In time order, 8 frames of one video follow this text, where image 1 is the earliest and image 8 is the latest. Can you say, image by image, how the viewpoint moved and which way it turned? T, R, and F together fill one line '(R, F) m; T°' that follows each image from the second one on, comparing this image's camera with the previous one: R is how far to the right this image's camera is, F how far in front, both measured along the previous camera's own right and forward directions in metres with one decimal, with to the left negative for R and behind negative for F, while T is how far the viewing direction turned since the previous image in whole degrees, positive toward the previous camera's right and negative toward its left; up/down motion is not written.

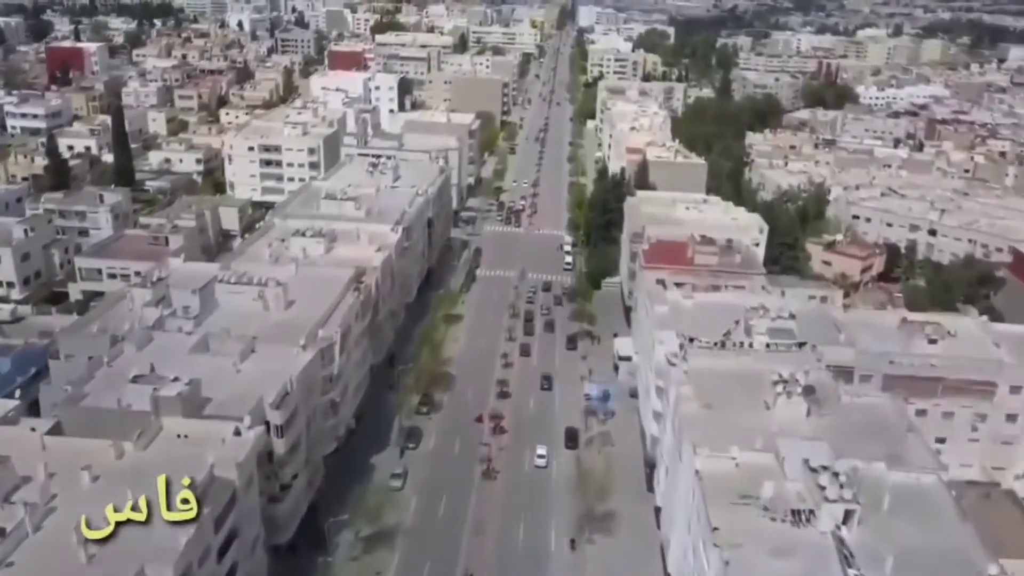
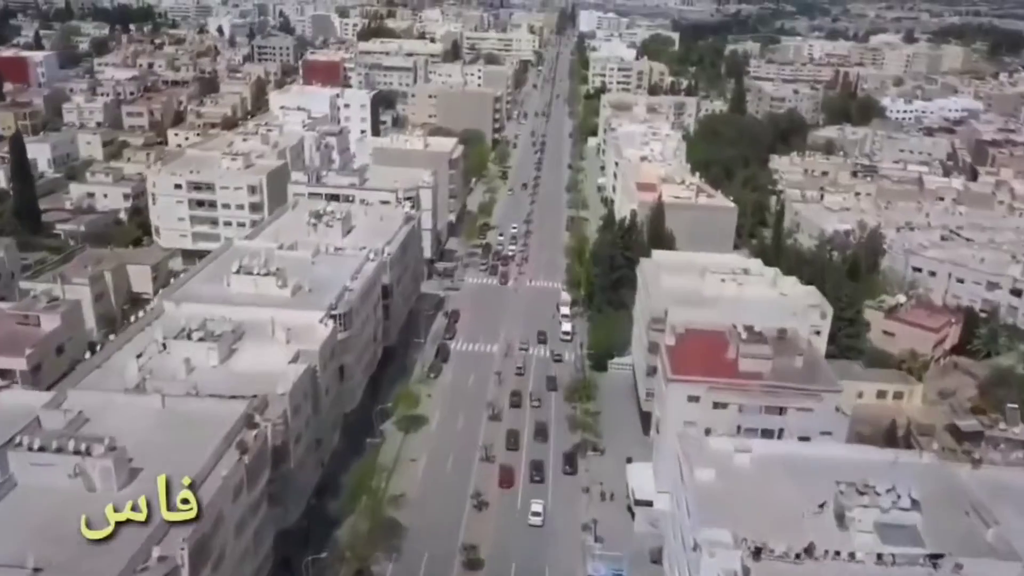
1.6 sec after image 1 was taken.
(+1.1, +13.8) m; 0°
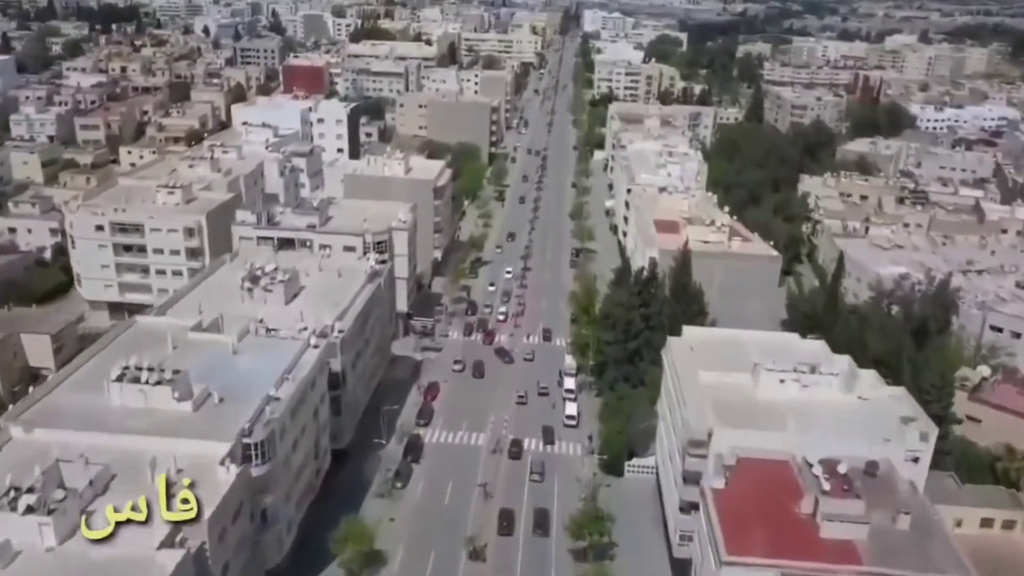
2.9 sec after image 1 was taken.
(+0.6, +11.0) m; 0°
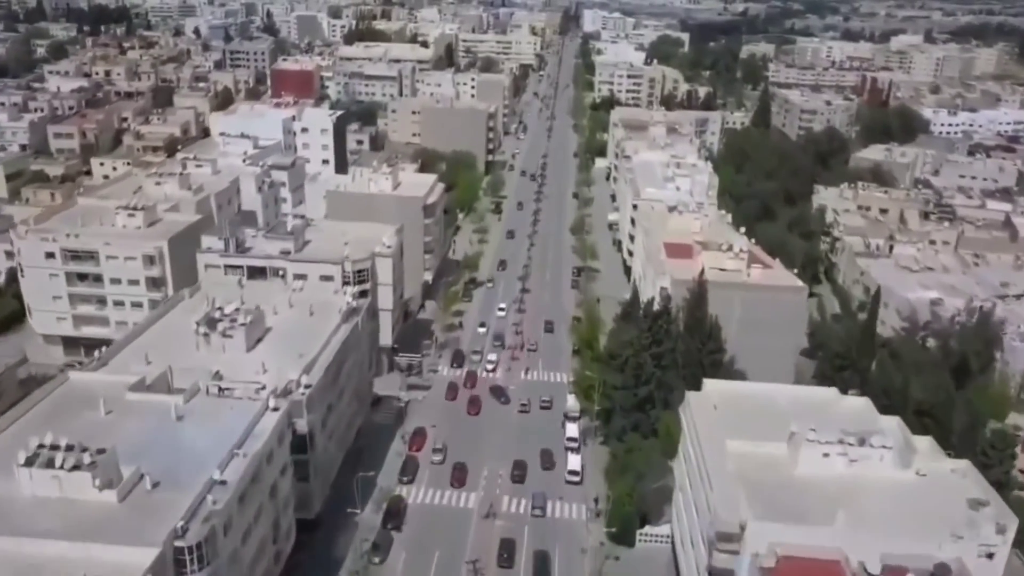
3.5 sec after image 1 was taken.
(+0.2, +5.0) m; 0°
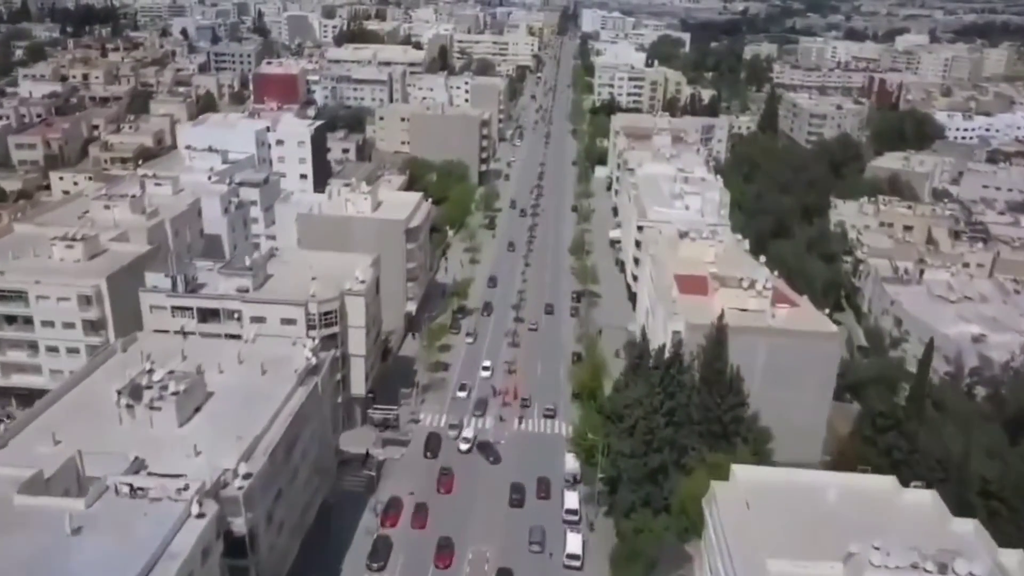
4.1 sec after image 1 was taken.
(+0.4, +5.9) m; 0°
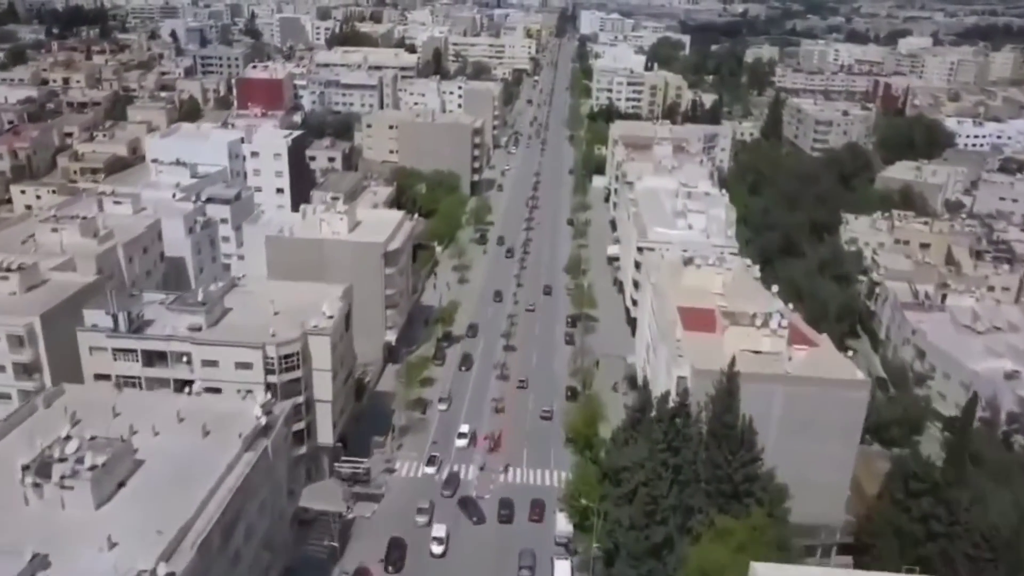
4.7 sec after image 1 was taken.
(+0.6, +4.4) m; 0°
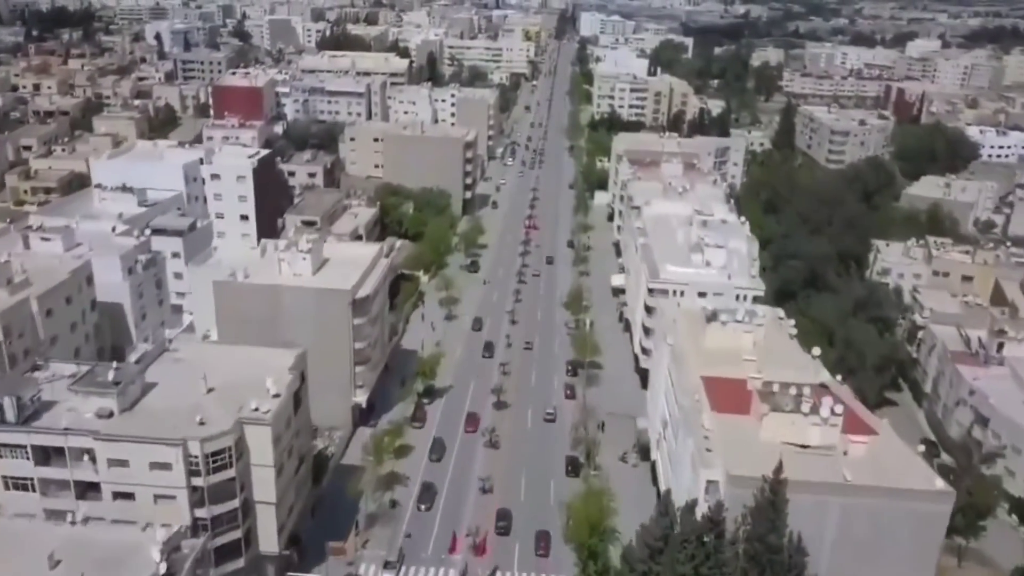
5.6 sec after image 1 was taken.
(+0.4, +7.2) m; 0°
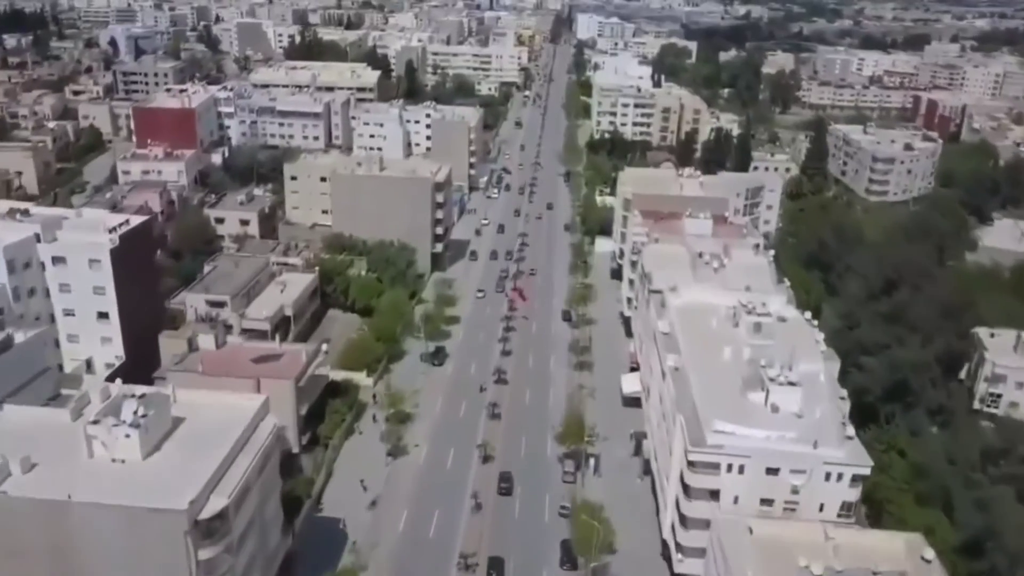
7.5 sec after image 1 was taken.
(+1.3, +17.0) m; 0°
